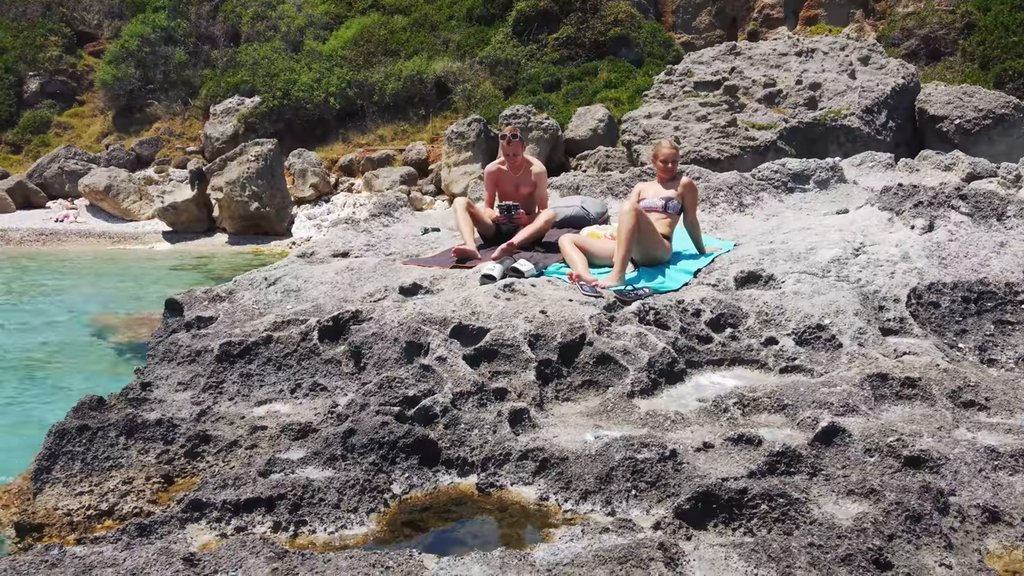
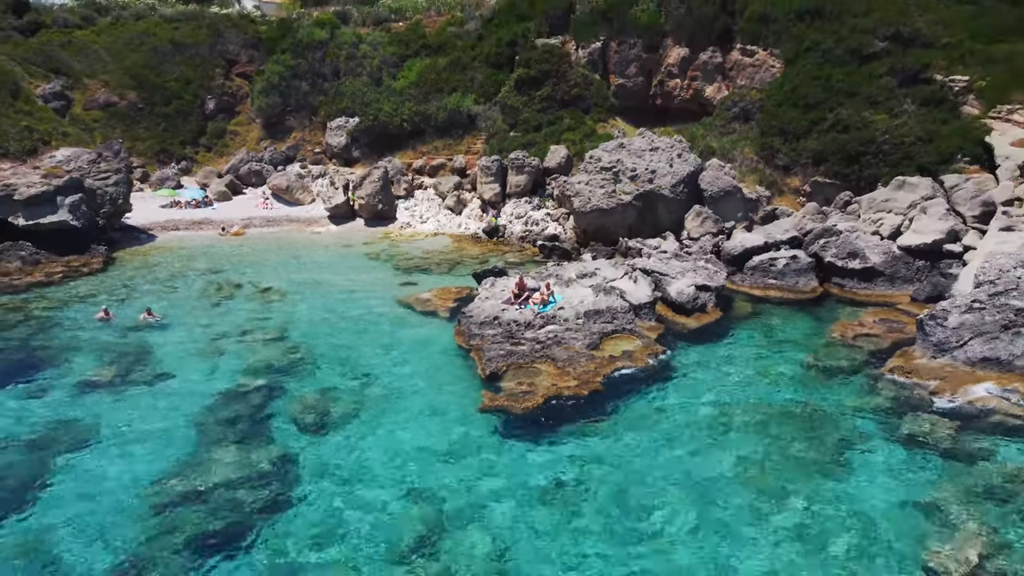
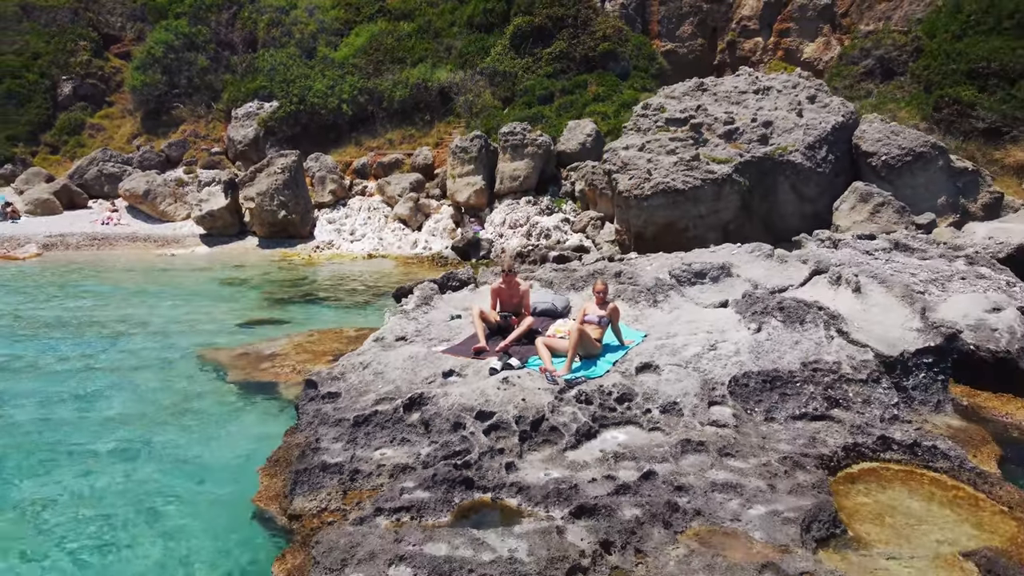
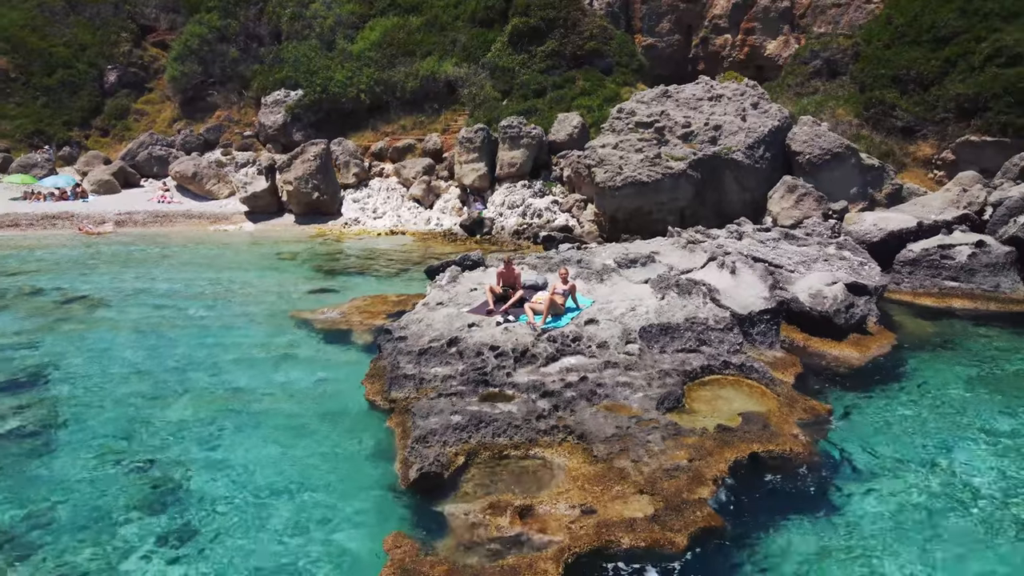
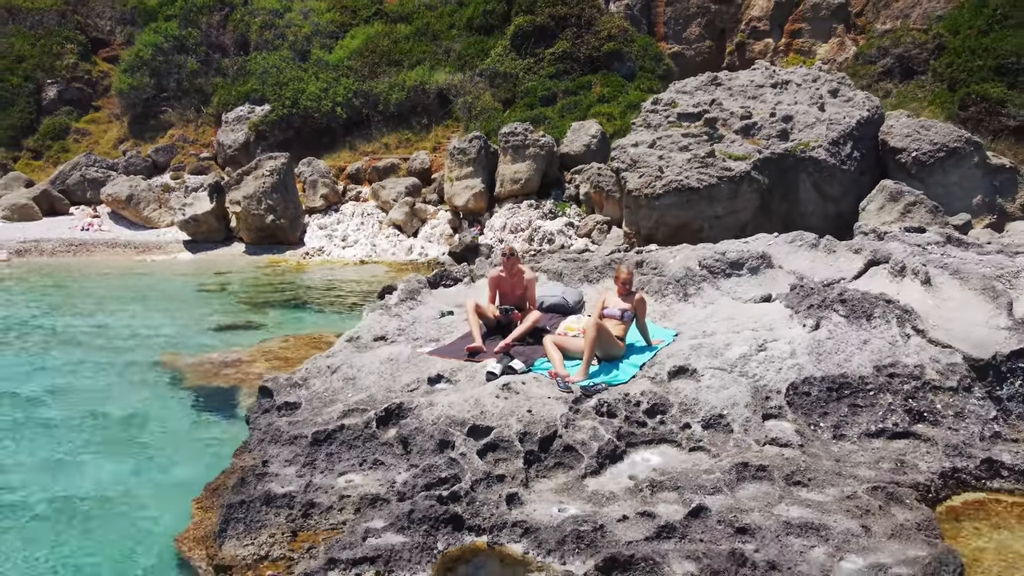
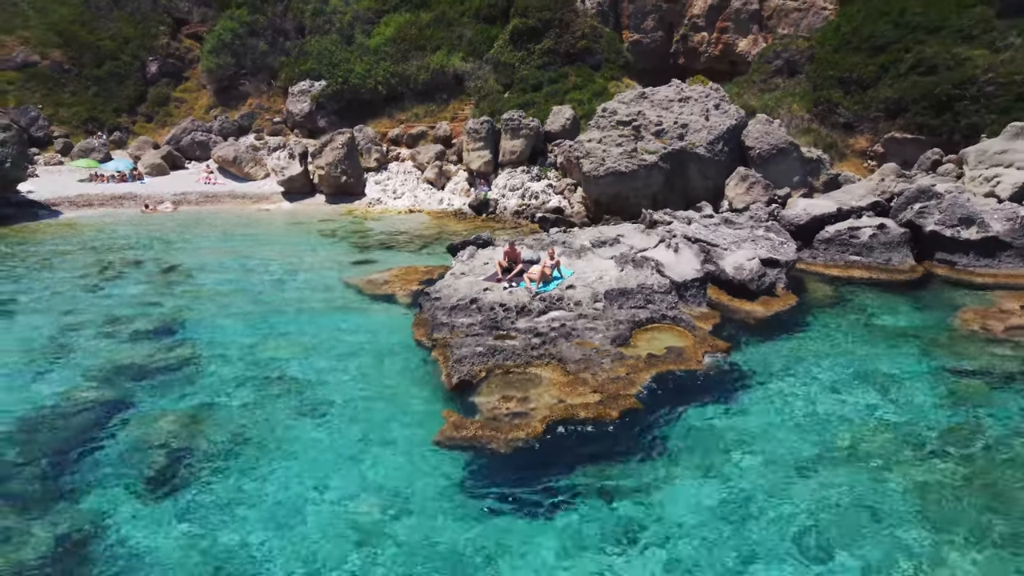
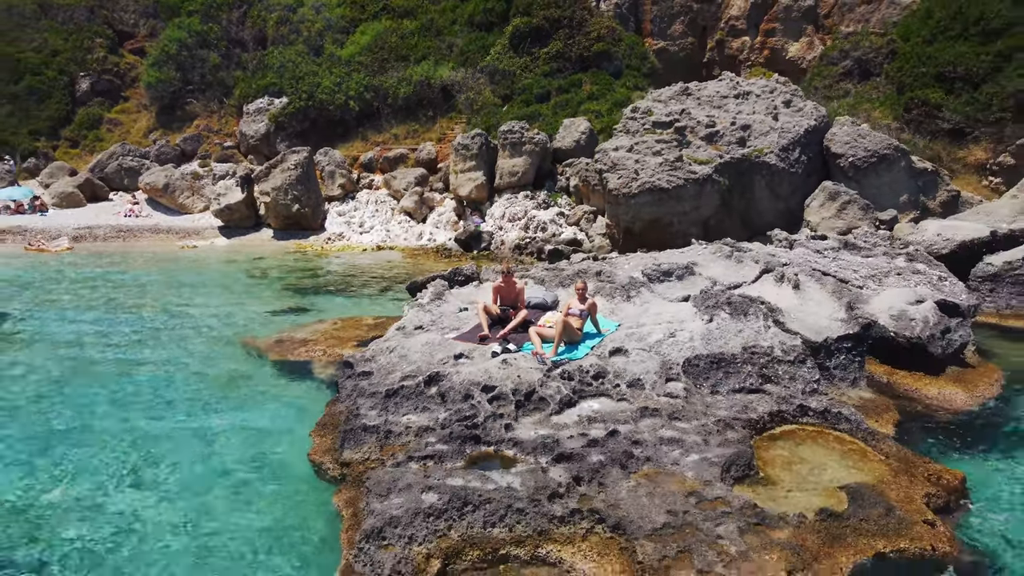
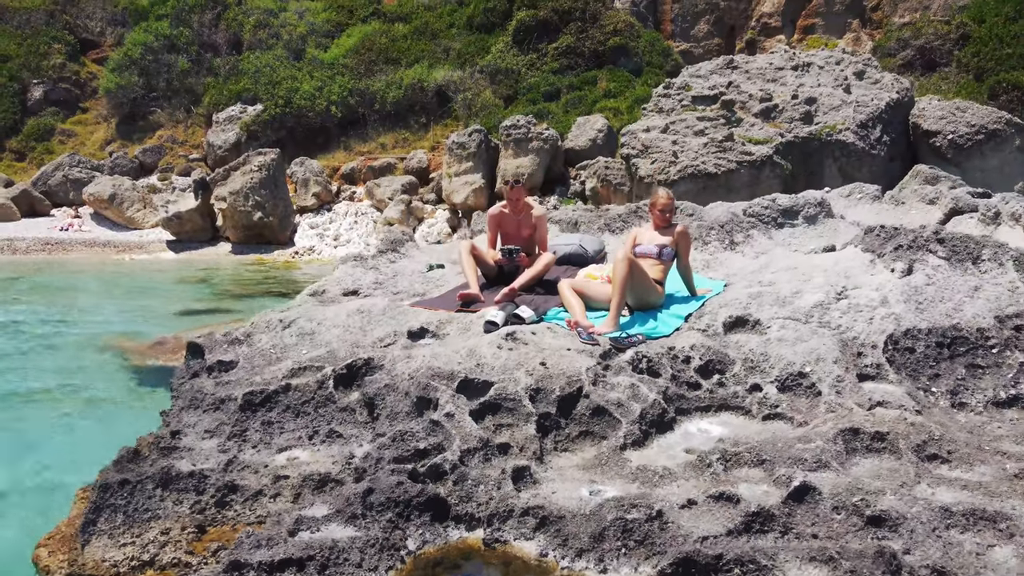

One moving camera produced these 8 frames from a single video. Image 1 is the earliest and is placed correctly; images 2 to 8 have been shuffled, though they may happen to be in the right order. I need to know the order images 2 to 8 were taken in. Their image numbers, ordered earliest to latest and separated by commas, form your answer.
8, 5, 3, 7, 4, 6, 2
